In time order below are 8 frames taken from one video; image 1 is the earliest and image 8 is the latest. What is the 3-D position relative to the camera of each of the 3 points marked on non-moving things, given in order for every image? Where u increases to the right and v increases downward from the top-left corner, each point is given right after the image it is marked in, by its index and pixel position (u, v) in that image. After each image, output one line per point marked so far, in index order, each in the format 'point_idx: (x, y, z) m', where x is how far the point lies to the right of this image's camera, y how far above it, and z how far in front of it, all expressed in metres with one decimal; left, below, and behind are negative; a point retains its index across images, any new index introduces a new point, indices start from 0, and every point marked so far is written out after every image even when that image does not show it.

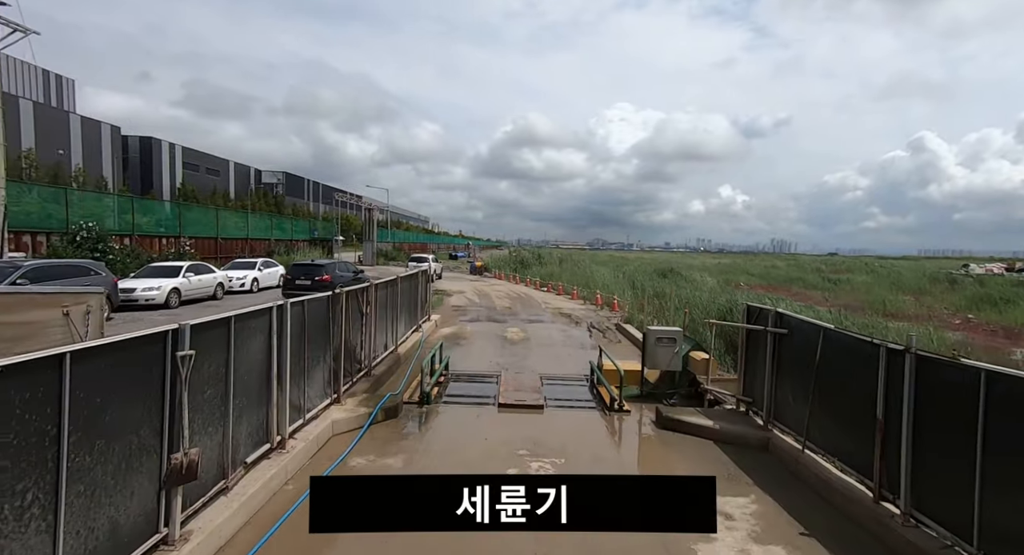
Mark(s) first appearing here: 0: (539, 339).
0: (+0.6, -1.6, +13.3) m
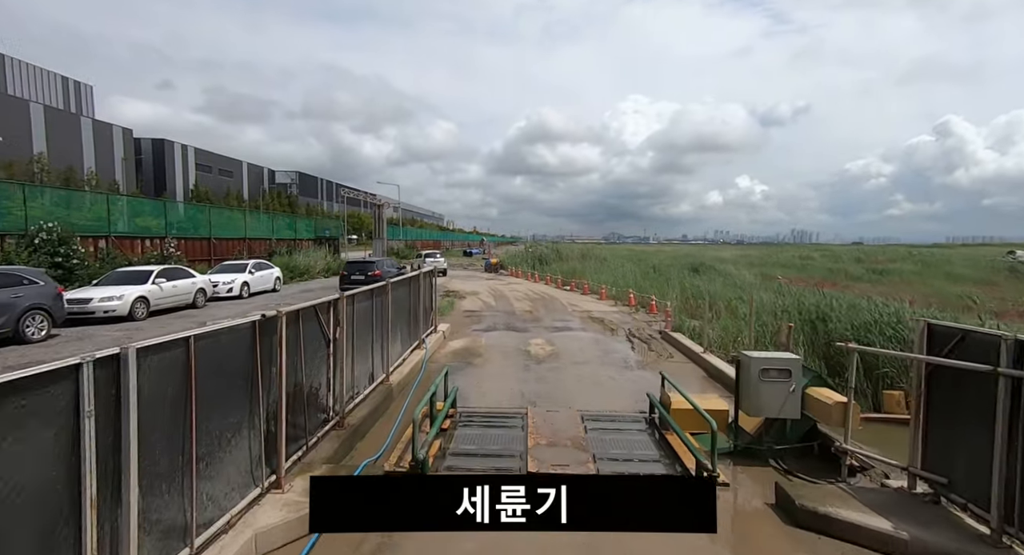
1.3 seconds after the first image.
0: (+1.2, -1.6, +10.7) m
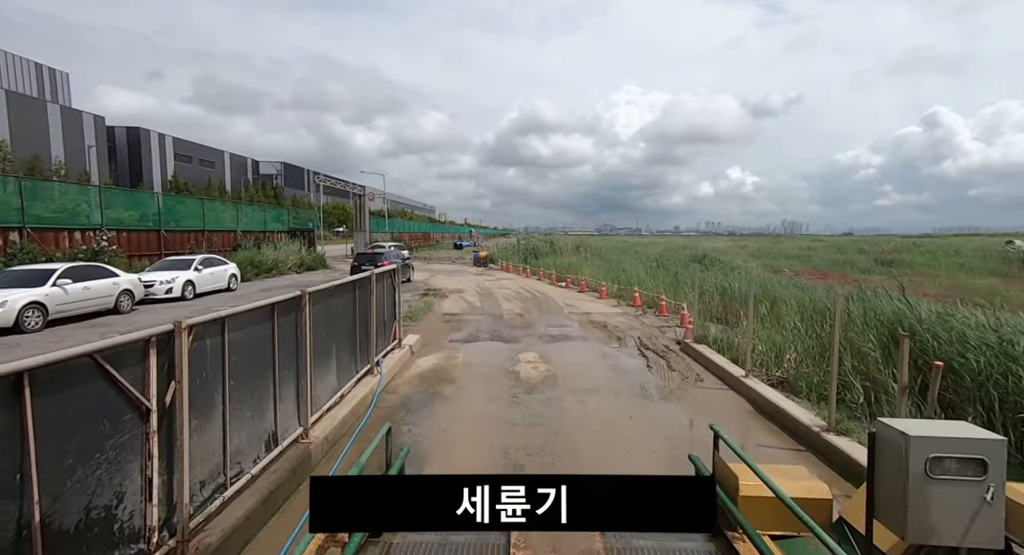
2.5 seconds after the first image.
0: (+0.9, -1.6, +8.3) m
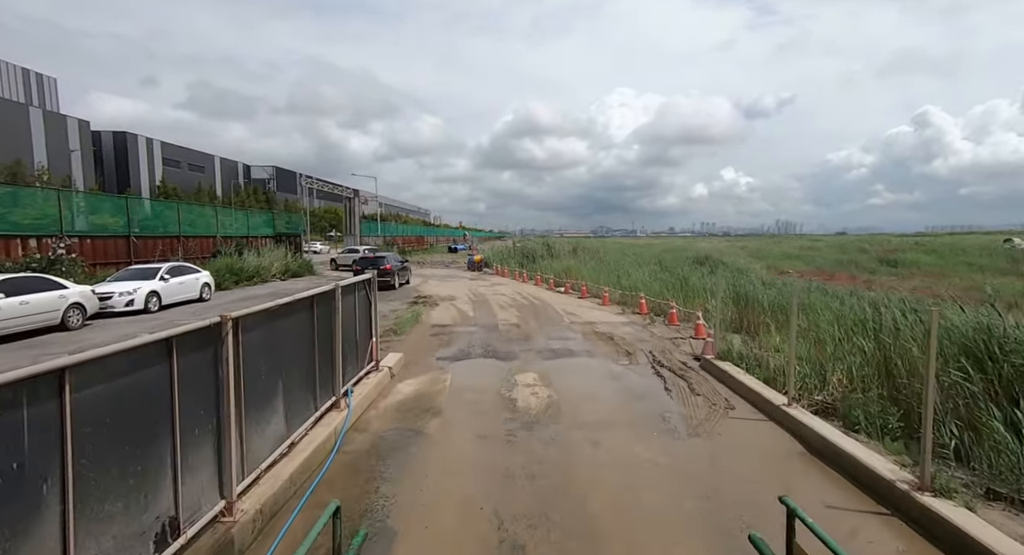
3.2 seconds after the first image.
0: (+0.8, -1.8, +7.0) m
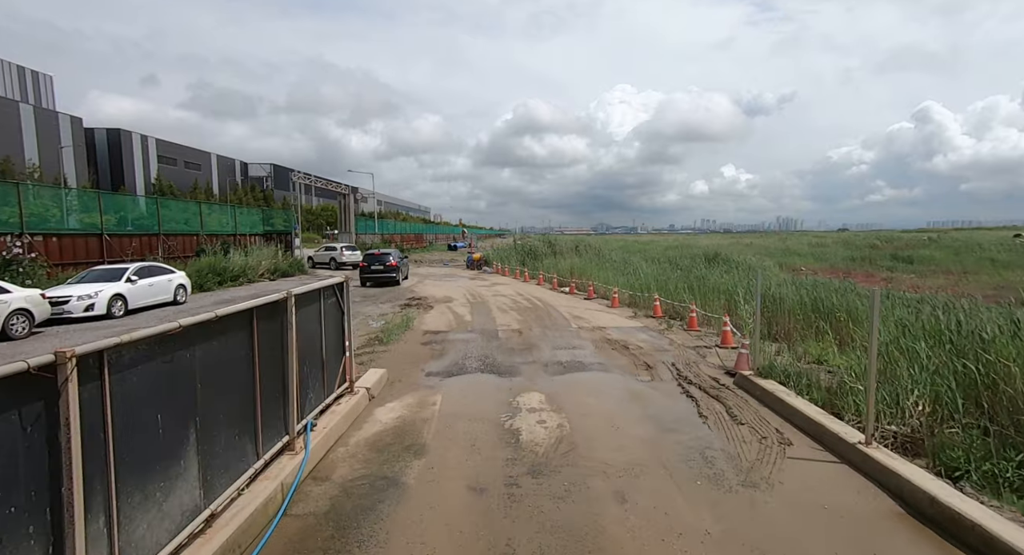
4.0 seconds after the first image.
0: (+0.9, -1.8, +5.7) m
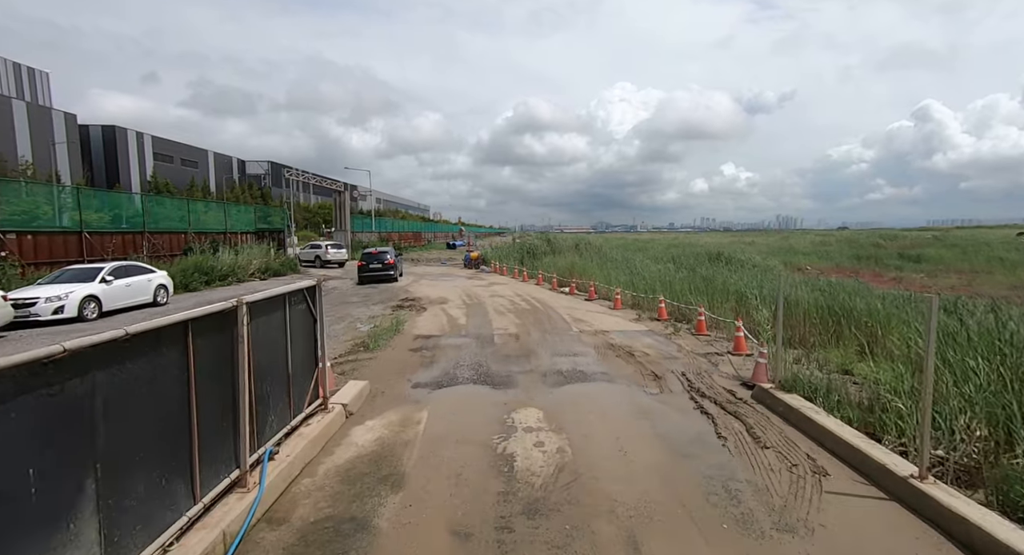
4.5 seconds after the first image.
0: (+0.8, -1.8, +4.9) m
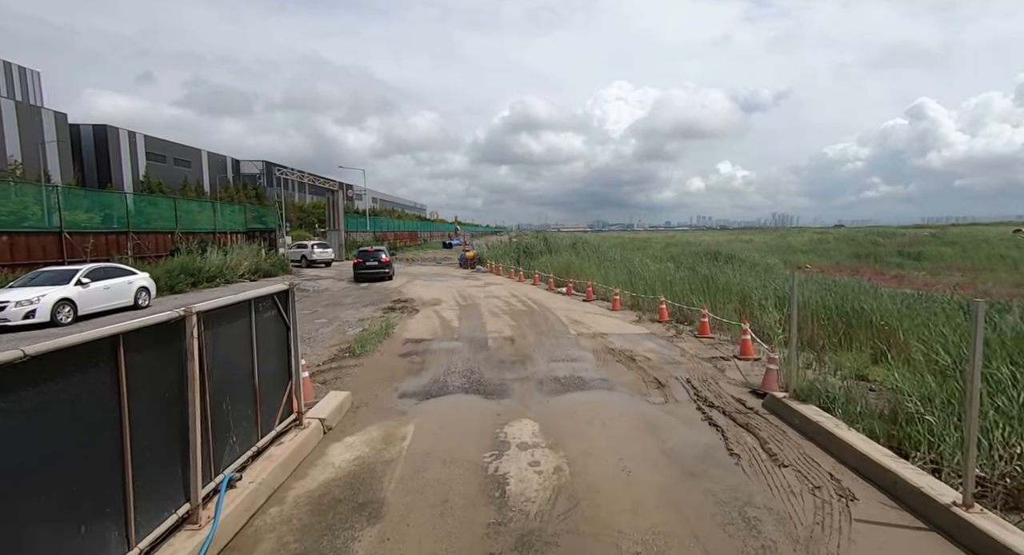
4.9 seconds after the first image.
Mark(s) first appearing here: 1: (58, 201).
0: (+0.7, -1.9, +4.4) m
1: (-16.0, +2.7, +18.6) m
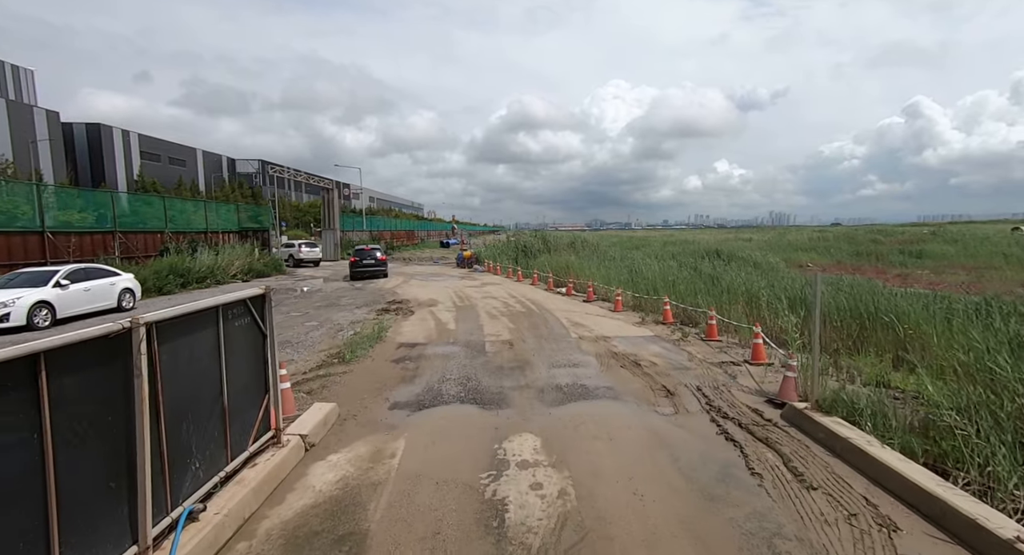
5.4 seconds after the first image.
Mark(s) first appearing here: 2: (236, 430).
0: (+0.7, -1.9, +3.9) m
1: (-16.1, +2.7, +18.1) m
2: (-2.3, -1.3, +4.4) m
